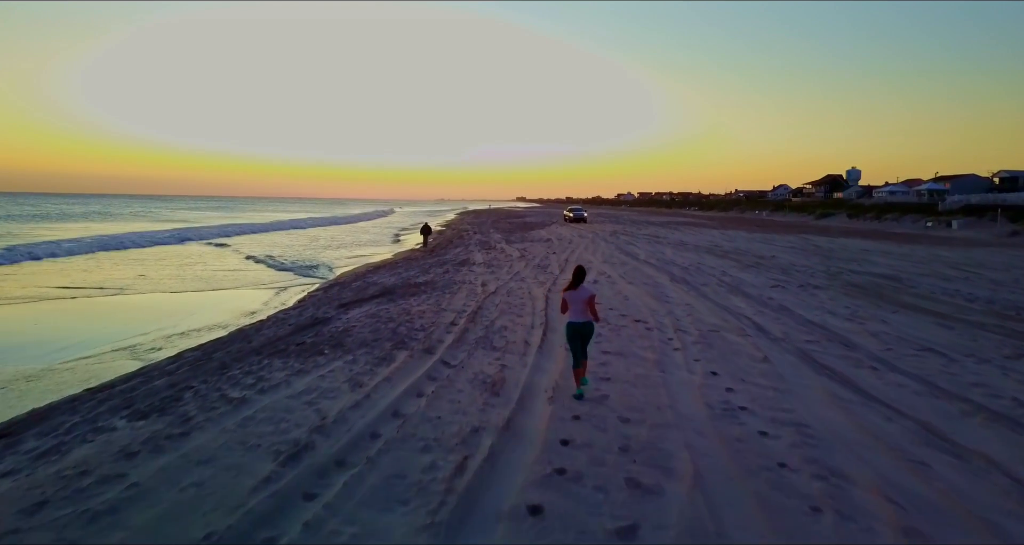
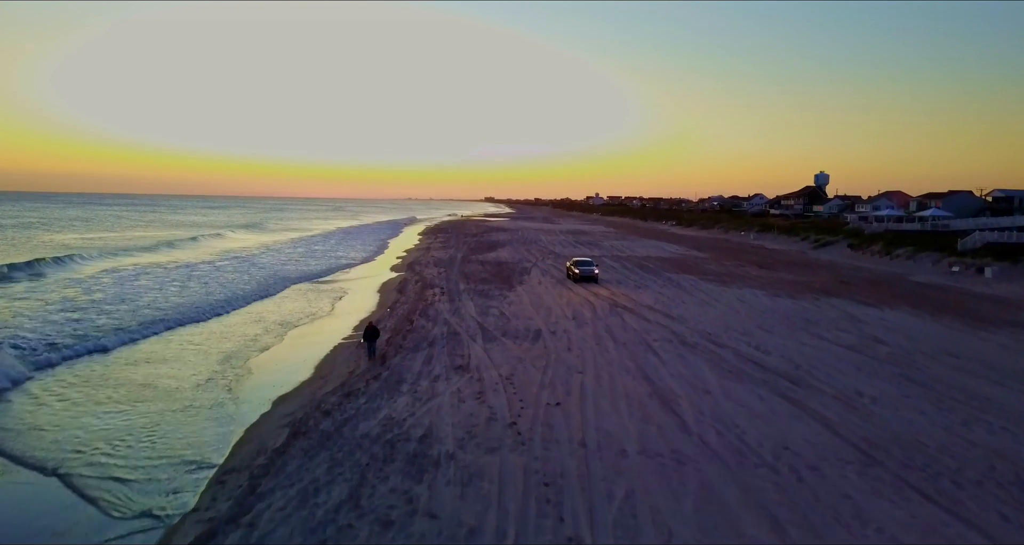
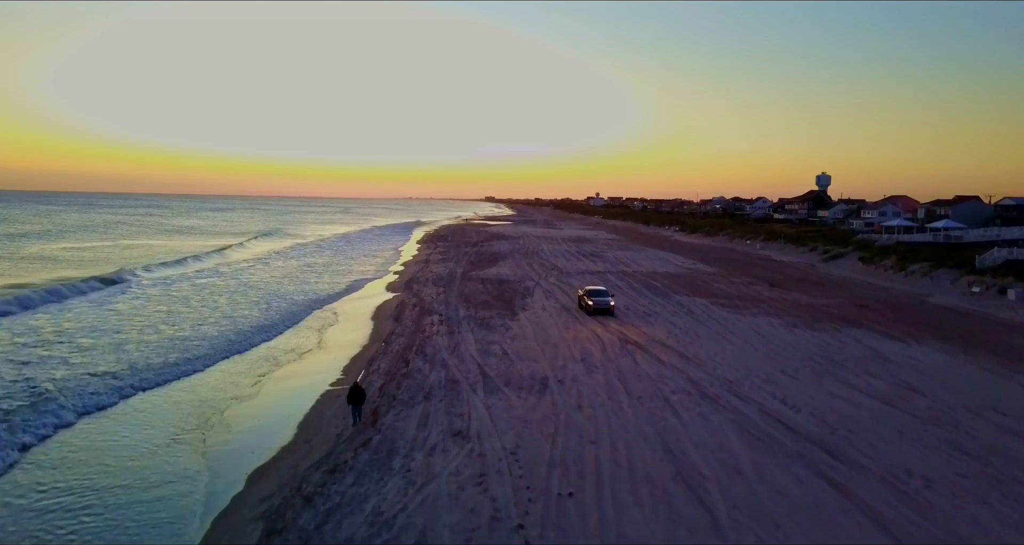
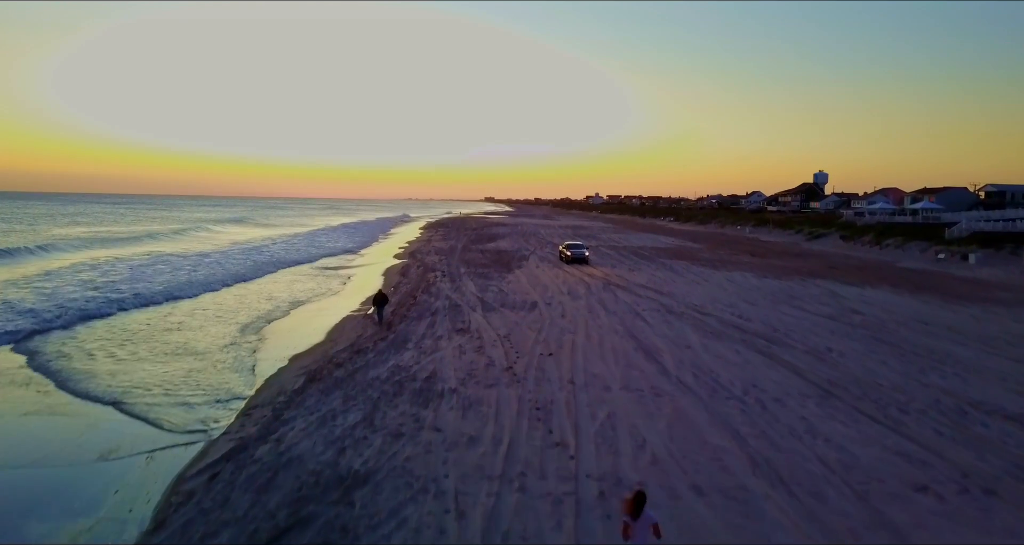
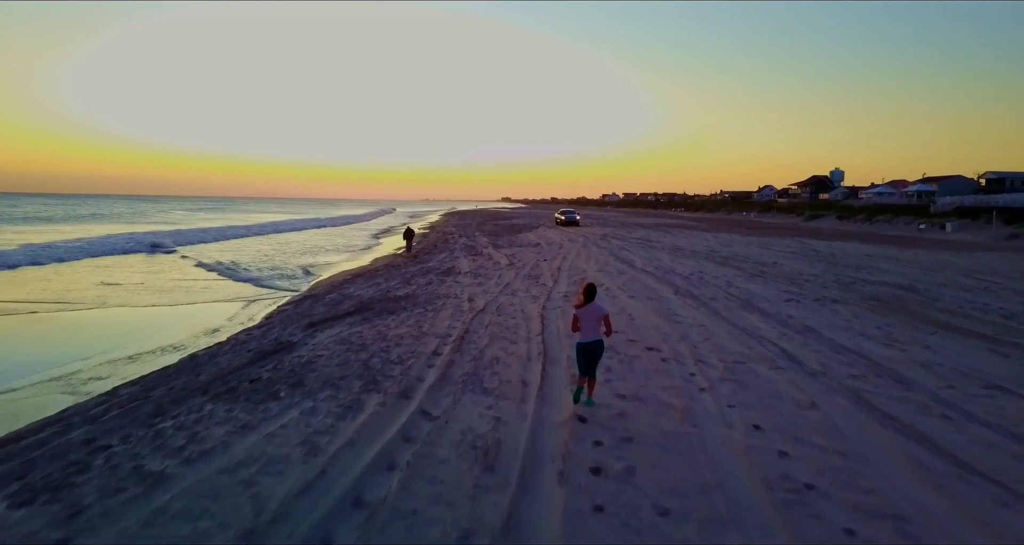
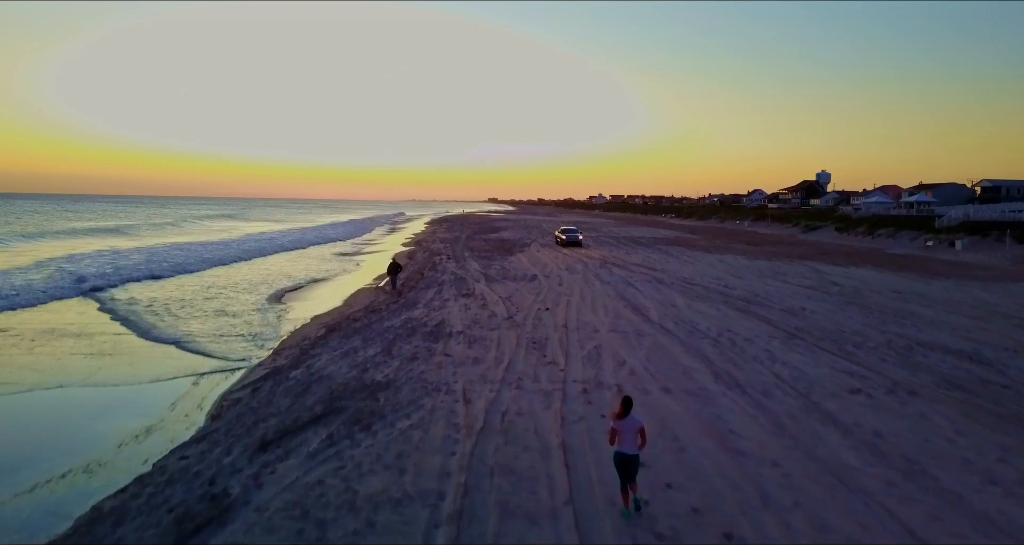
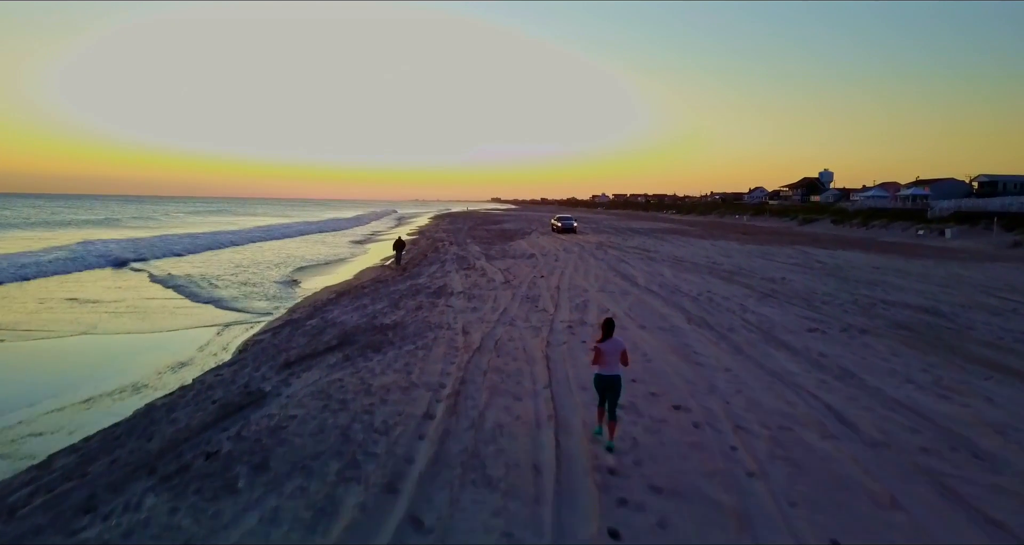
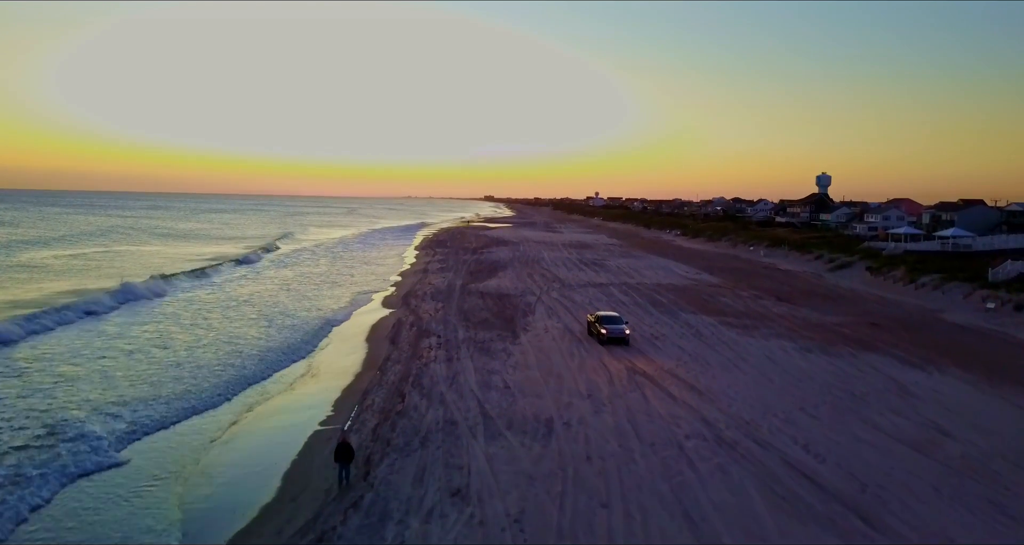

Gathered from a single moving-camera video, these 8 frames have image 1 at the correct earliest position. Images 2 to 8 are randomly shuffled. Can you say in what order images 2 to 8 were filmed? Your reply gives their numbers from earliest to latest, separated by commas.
5, 7, 6, 4, 2, 3, 8
